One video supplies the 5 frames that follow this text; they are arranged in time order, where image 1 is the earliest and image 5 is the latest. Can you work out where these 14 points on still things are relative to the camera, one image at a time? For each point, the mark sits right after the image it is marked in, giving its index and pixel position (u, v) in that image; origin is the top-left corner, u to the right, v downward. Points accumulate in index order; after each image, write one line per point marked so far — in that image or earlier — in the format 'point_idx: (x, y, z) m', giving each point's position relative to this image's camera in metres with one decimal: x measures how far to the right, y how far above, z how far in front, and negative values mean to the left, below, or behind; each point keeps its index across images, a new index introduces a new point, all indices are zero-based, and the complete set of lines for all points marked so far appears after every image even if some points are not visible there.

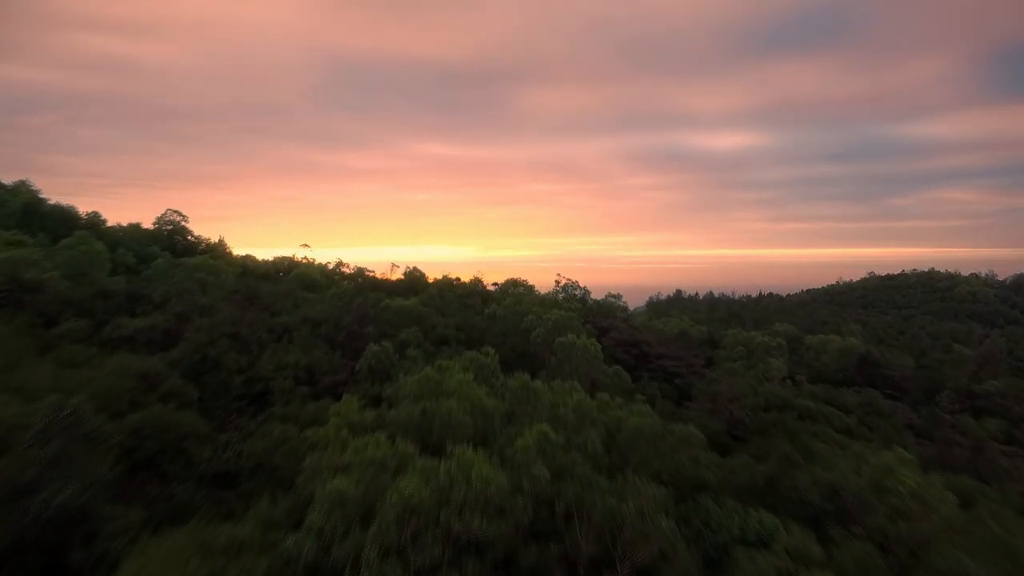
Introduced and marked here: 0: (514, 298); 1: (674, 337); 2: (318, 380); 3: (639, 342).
0: (0.0, -0.2, +15.9) m
1: (+4.8, -1.5, +19.4) m
2: (-3.0, -1.4, +10.0) m
3: (+3.6, -1.5, +18.2) m
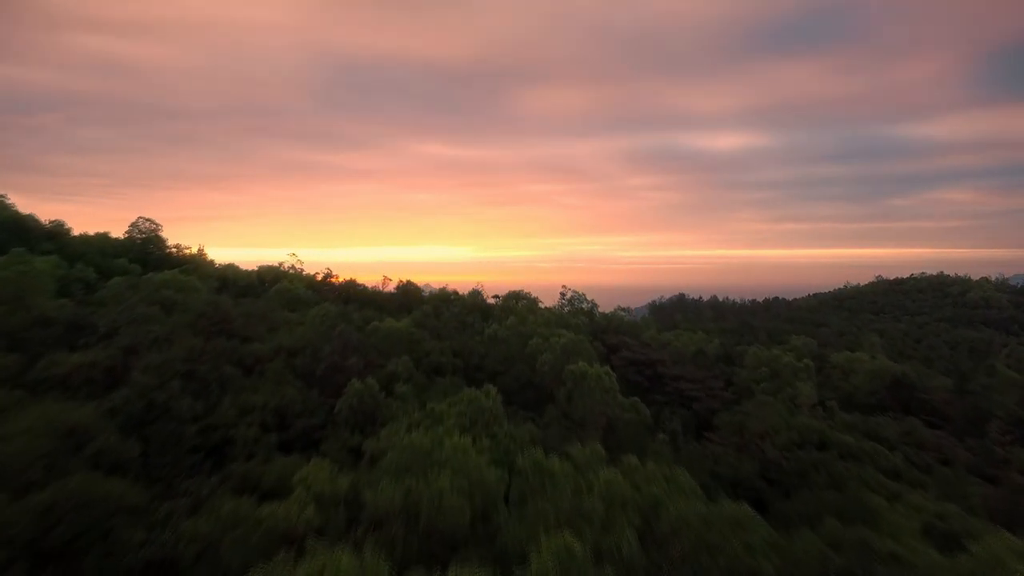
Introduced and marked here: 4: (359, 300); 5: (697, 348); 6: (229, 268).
0: (+0.1, -0.6, +14.4) m
1: (+4.9, -1.9, +18.0) m
2: (-2.9, -1.8, +8.5) m
3: (+3.6, -1.9, +16.8) m
4: (-3.8, -0.4, +16.4) m
5: (+5.5, -1.8, +19.2) m
6: (-8.2, +0.5, +18.7) m
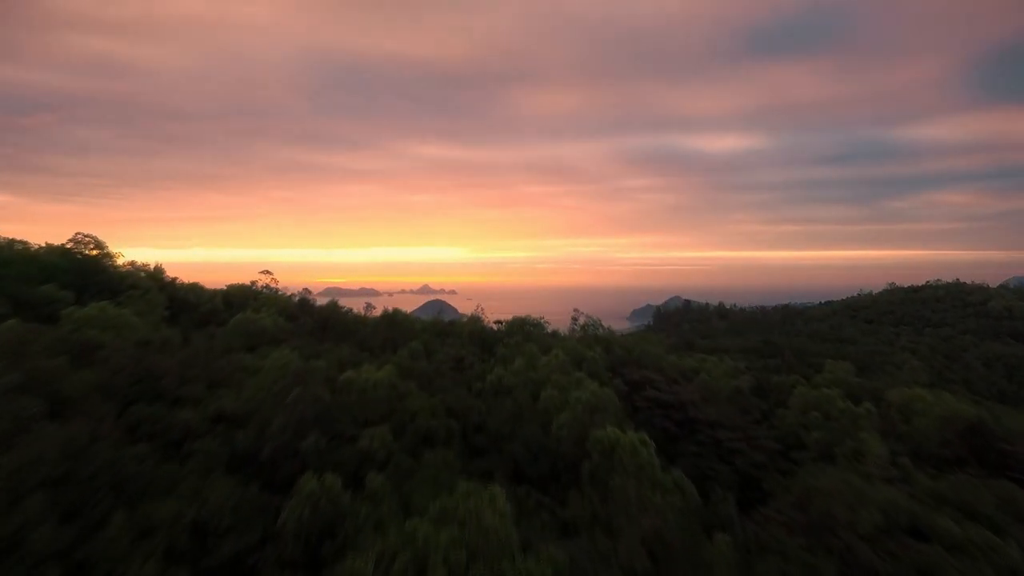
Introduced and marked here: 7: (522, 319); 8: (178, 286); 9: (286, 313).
0: (+0.2, -1.2, +12.0) m
1: (+5.0, -2.5, +15.5) m
2: (-2.8, -2.4, +6.0) m
3: (+3.8, -2.5, +14.3) m
4: (-3.7, -1.0, +13.9) m
5: (+5.6, -2.4, +16.8) m
6: (-8.0, -0.1, +16.2) m
7: (+0.3, -0.9, +17.1) m
8: (-8.3, 0.0, +16.0) m
9: (-5.4, -0.7, +15.7) m
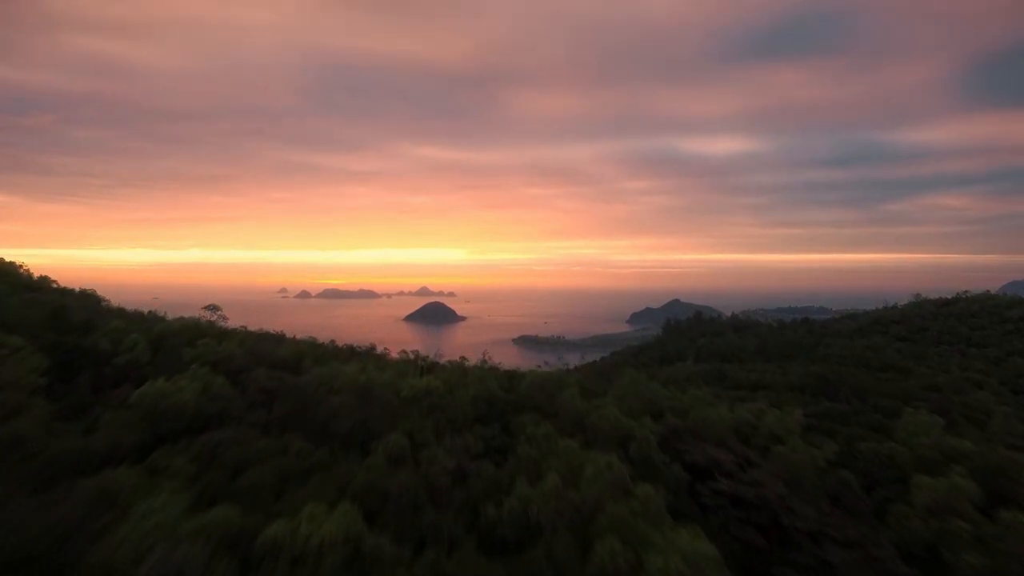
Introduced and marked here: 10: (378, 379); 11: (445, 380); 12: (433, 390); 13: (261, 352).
0: (+0.6, -2.1, +8.1) m
1: (+5.3, -3.4, +11.6) m
2: (-2.4, -3.2, +2.1) m
3: (+4.1, -3.4, +10.4) m
4: (-3.4, -1.8, +10.0) m
5: (+5.9, -3.3, +12.9) m
6: (-7.7, -0.9, +12.3) m
7: (+0.6, -1.7, +13.2) m
8: (-8.0, -0.8, +12.1) m
9: (-5.1, -1.5, +11.7) m
10: (-2.3, -1.5, +10.8) m
11: (-1.3, -1.8, +12.3) m
12: (-1.4, -1.7, +10.8) m
13: (-5.1, -1.3, +13.1) m
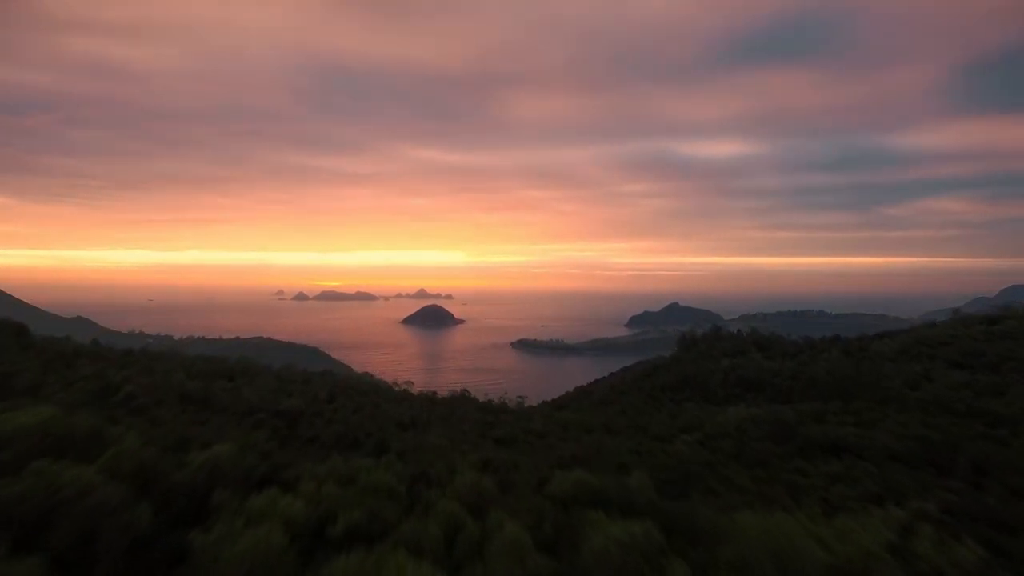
0: (+1.1, -3.1, +2.9) m
1: (+5.9, -4.4, +6.5) m
2: (-1.8, -4.2, -3.0) m
3: (+4.7, -4.4, +5.3) m
4: (-2.8, -2.8, +4.8) m
5: (+6.5, -4.3, +7.8) m
6: (-7.1, -1.9, +7.1) m
7: (+1.2, -2.8, +8.1) m
8: (-7.4, -1.8, +7.0) m
9: (-4.5, -2.5, +6.6) m
10: (-1.7, -2.5, +5.7) m
11: (-0.7, -2.9, +7.1) m
12: (-0.8, -2.7, +5.7) m
13: (-4.5, -2.3, +8.0) m
